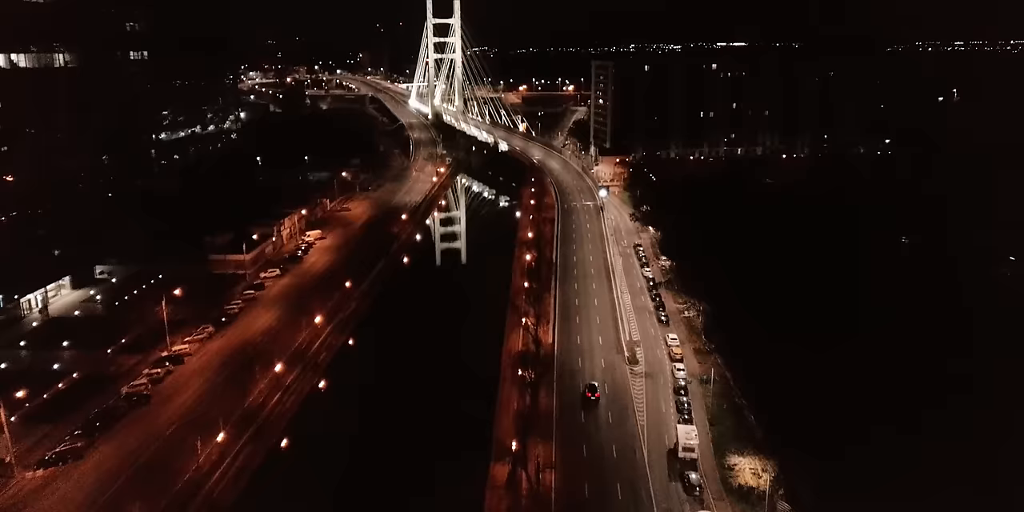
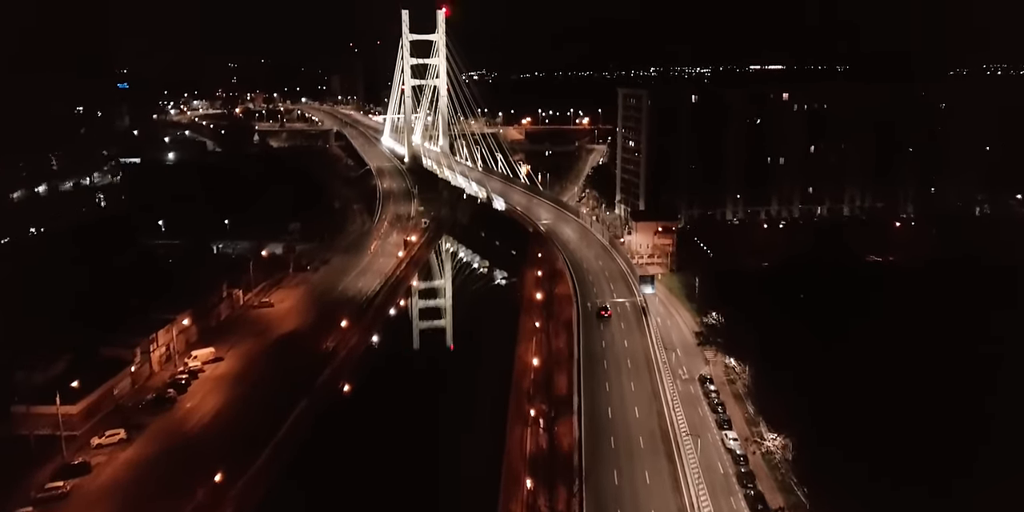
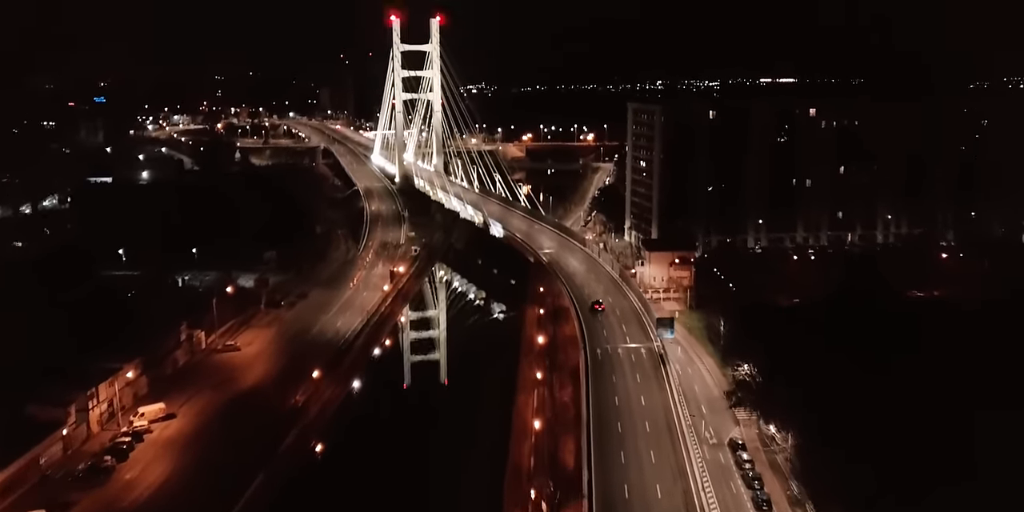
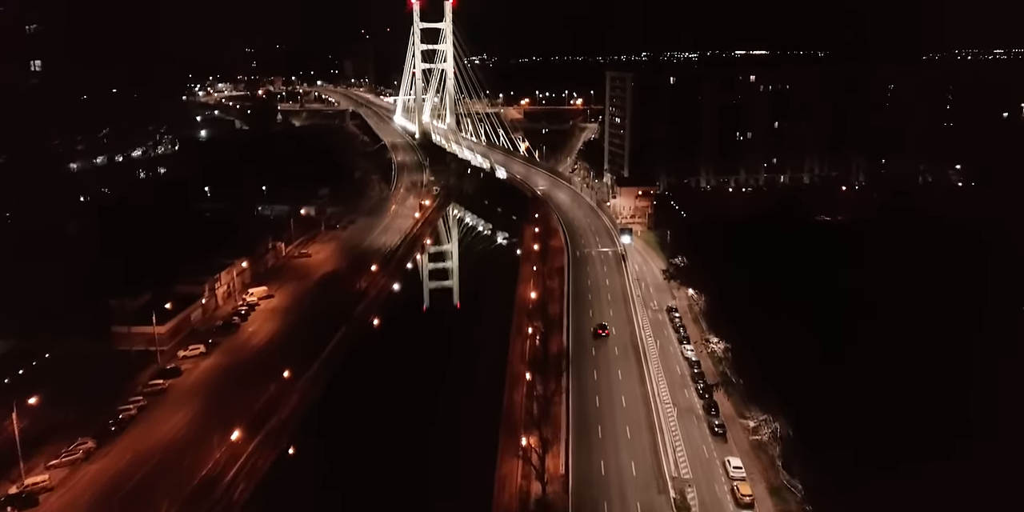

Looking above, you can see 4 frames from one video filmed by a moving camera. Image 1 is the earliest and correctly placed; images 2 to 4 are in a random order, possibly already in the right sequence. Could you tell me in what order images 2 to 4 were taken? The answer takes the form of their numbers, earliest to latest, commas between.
4, 2, 3
